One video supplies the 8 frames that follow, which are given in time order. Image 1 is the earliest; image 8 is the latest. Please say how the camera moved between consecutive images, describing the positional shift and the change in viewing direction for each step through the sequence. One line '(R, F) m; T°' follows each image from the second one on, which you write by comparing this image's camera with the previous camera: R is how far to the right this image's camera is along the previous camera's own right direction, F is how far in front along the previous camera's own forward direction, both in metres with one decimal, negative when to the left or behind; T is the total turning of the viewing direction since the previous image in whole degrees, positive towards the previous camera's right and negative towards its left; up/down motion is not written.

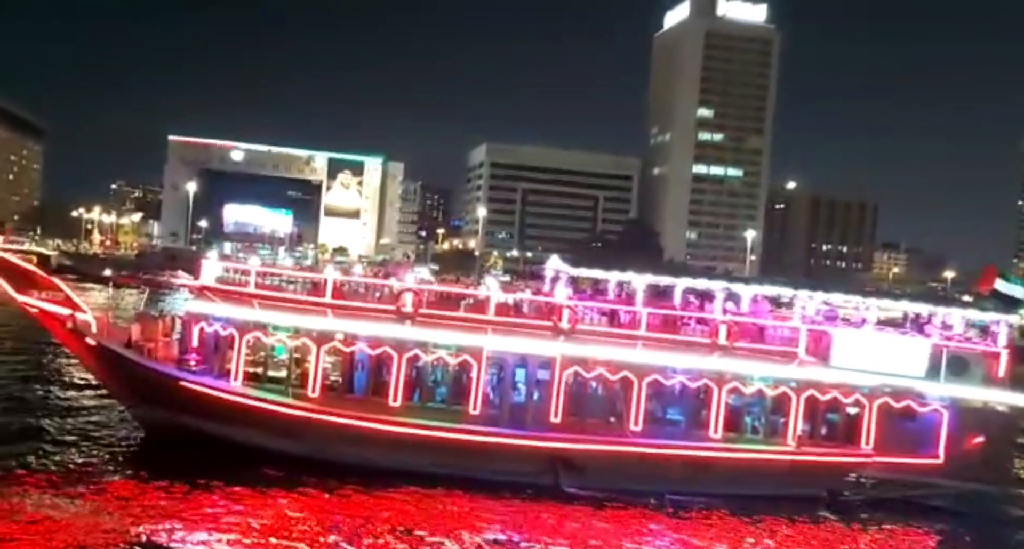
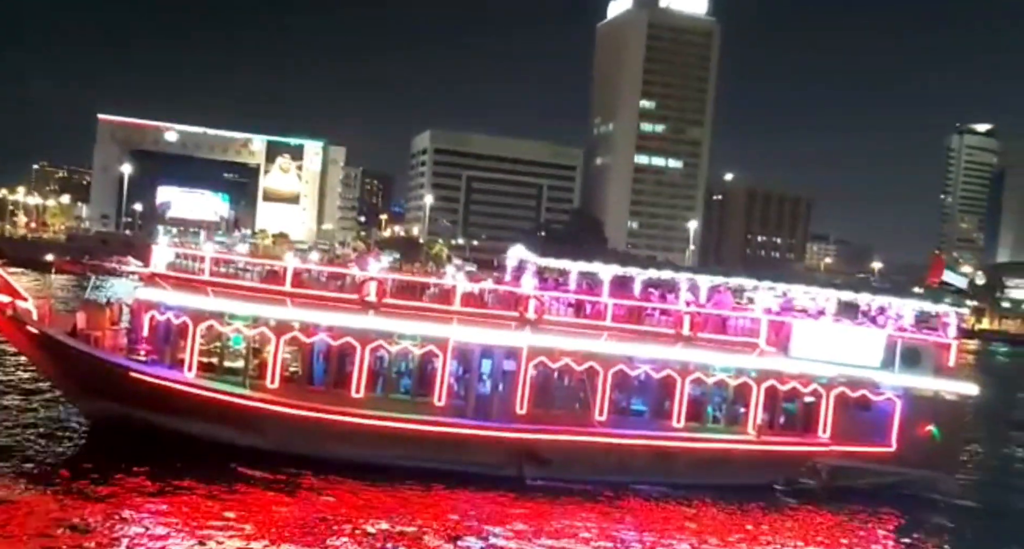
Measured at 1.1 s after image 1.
(-0.9, +0.1) m; +4°
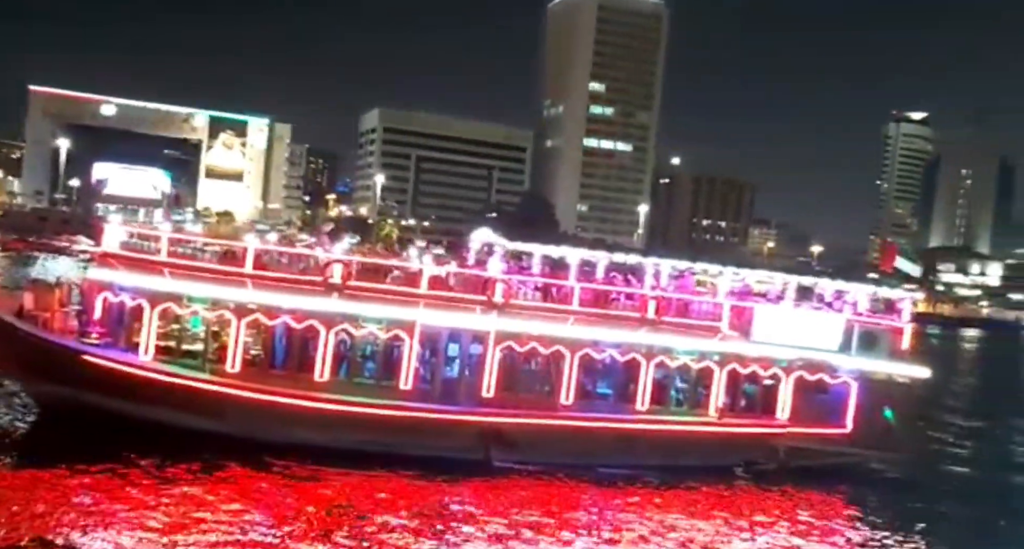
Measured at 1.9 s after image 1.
(-0.7, +0.2) m; +3°
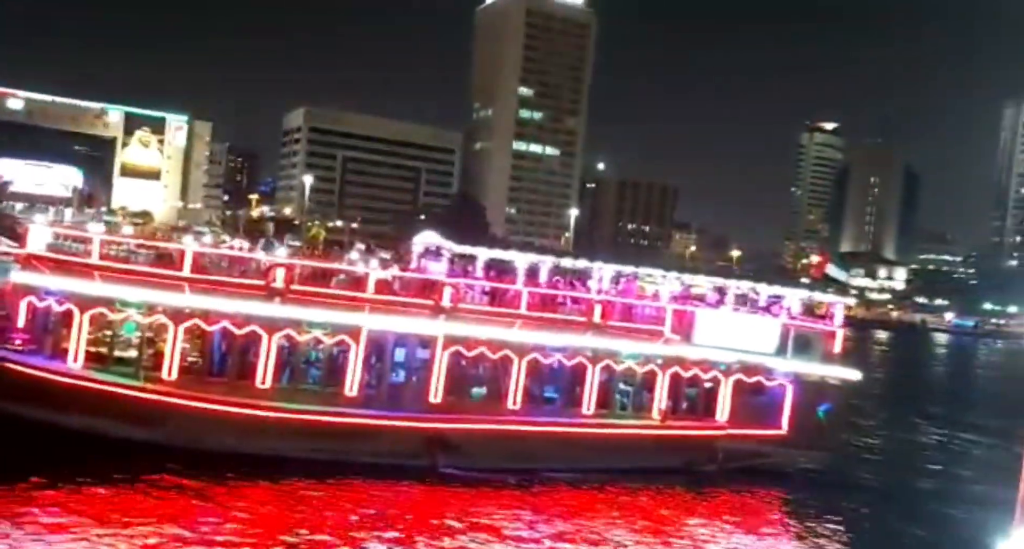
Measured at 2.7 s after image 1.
(-0.8, +0.2) m; +5°
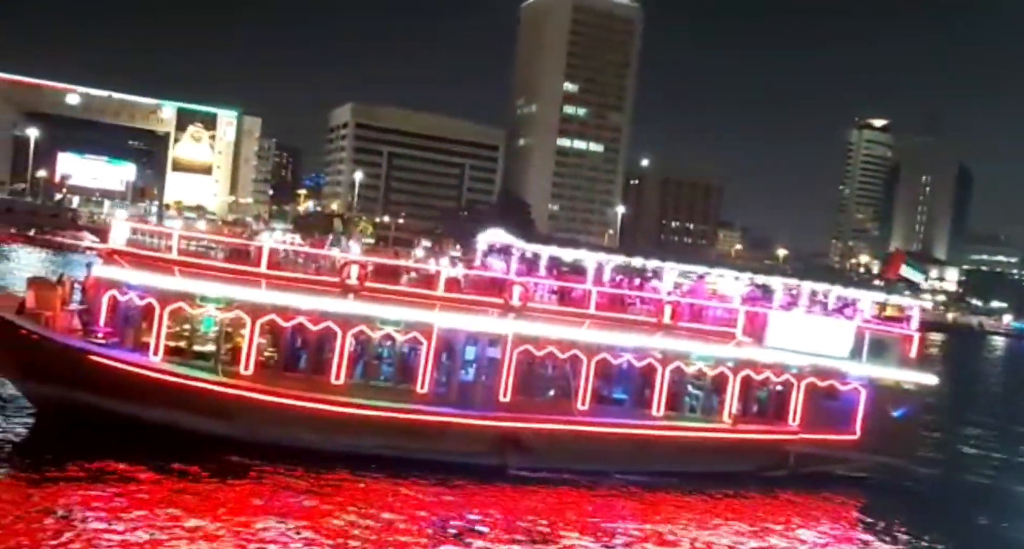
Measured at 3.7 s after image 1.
(-1.0, 0.0) m; -1°
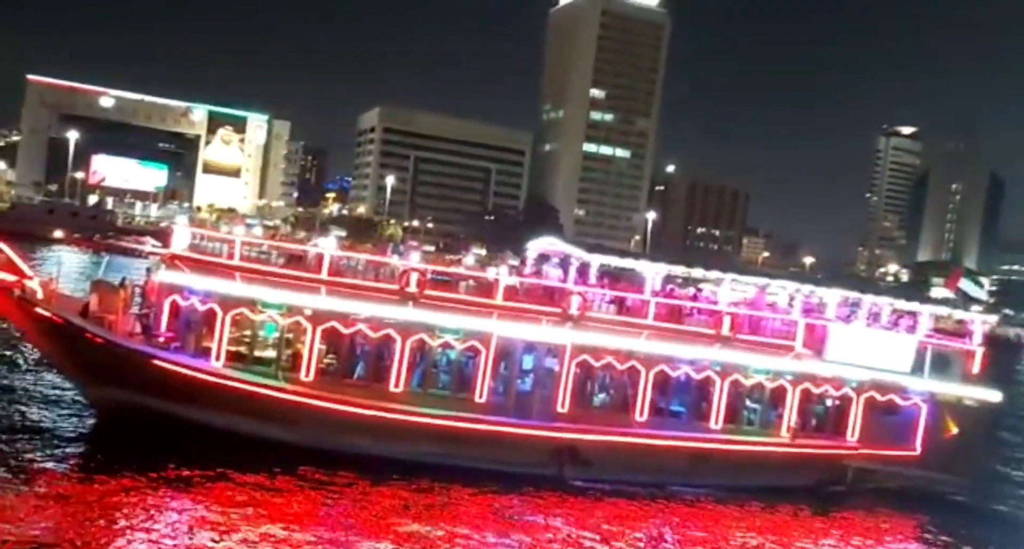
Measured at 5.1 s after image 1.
(-1.2, +0.1) m; 0°
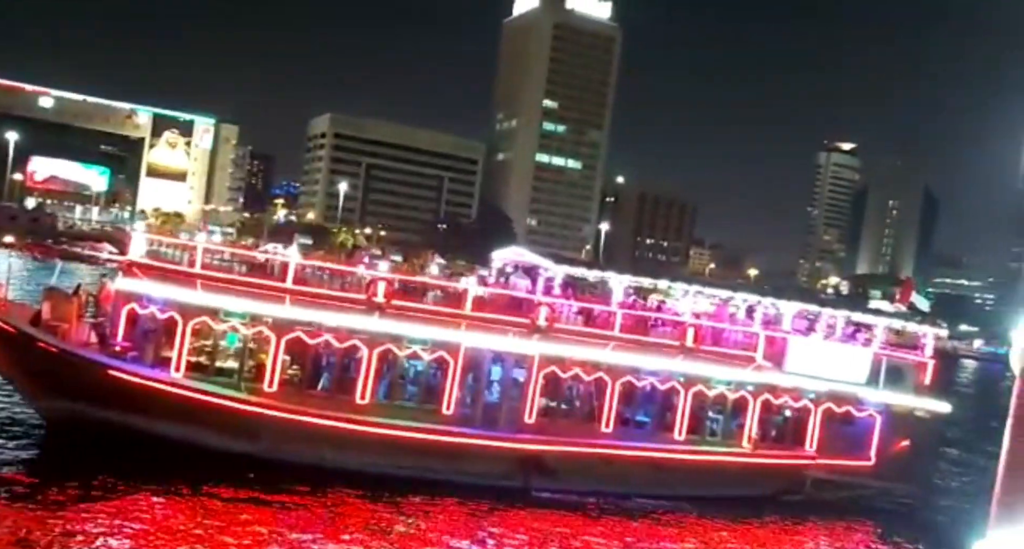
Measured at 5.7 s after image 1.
(-0.7, +0.2) m; +3°
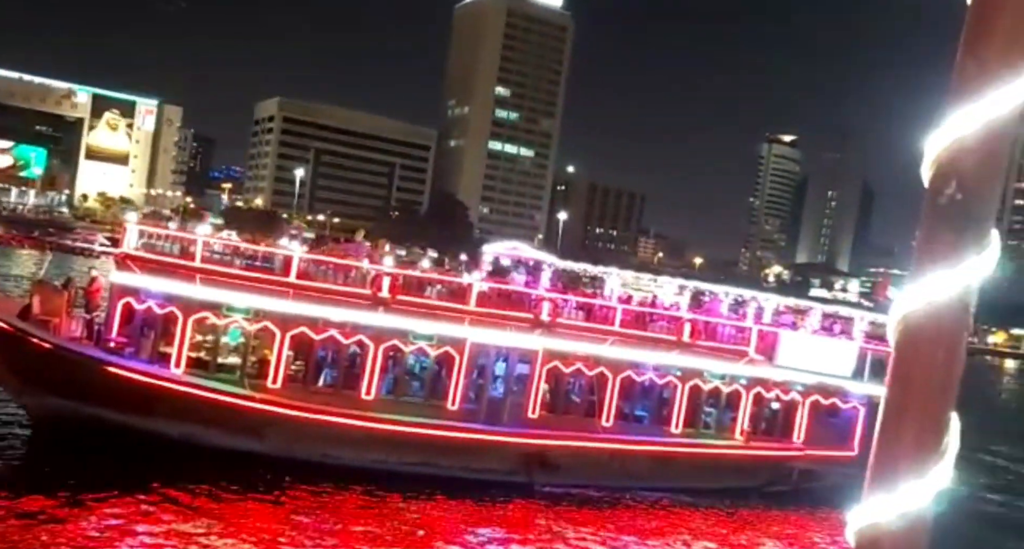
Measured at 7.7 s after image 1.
(-2.0, +0.2) m; +5°
